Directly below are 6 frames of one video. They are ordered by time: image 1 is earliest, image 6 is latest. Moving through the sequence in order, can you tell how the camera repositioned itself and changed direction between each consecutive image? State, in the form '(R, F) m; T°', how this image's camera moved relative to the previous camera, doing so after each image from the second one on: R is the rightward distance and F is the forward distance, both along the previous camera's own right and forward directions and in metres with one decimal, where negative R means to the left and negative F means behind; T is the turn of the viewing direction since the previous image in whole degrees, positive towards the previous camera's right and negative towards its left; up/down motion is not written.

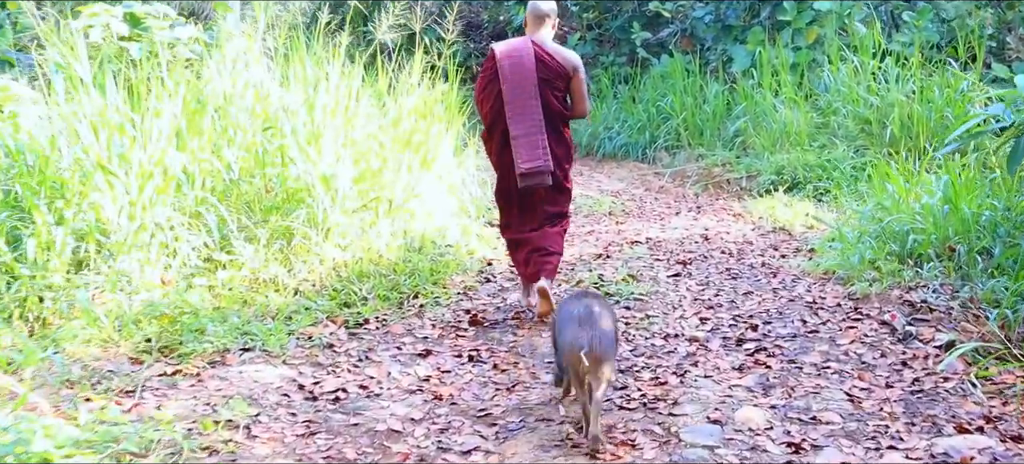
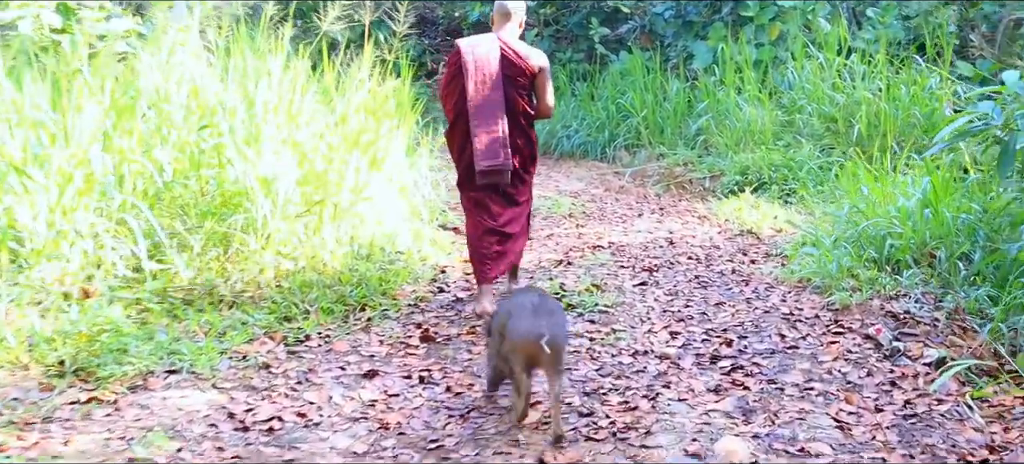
(0.0, +0.3) m; +2°
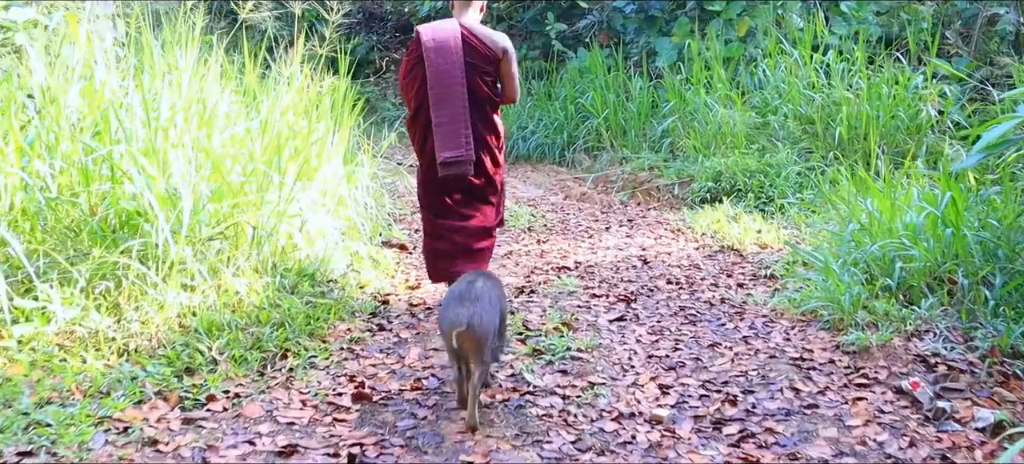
(0.0, +0.7) m; +2°
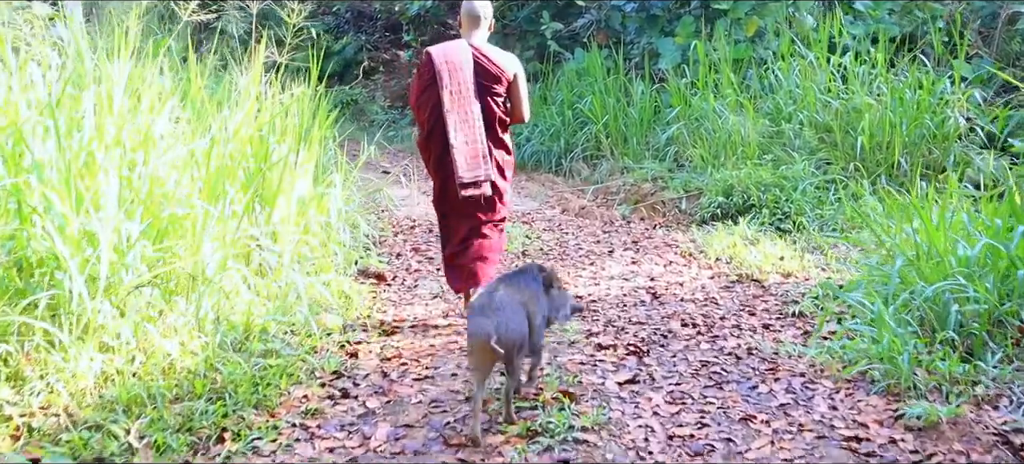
(0.0, +0.6) m; 0°
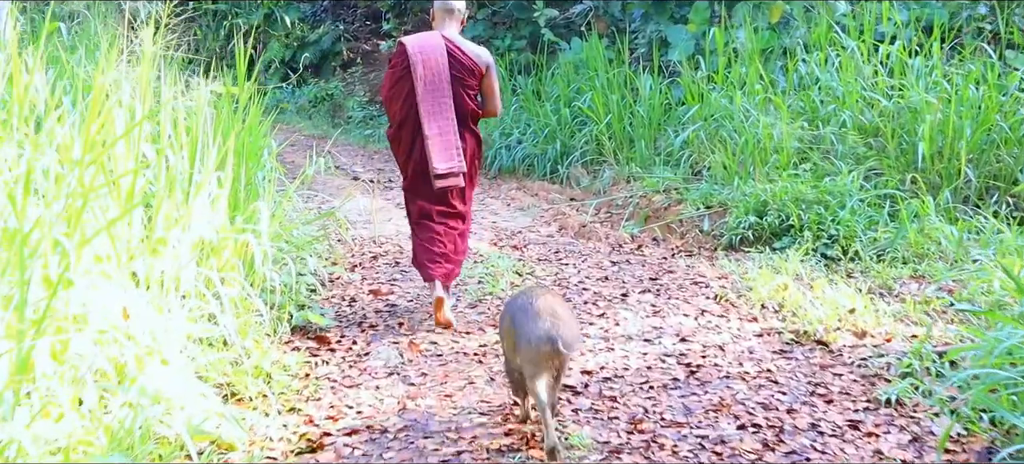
(0.0, +1.1) m; 0°
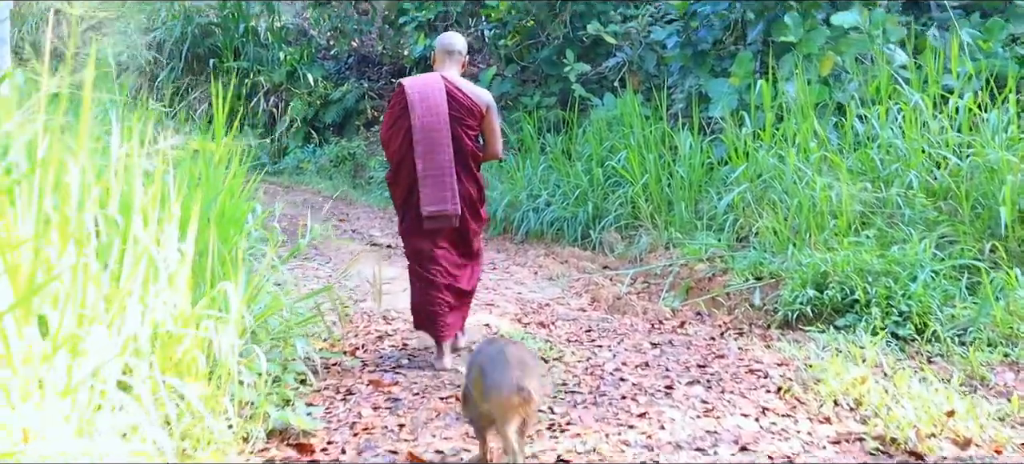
(0.0, +0.6) m; -1°
